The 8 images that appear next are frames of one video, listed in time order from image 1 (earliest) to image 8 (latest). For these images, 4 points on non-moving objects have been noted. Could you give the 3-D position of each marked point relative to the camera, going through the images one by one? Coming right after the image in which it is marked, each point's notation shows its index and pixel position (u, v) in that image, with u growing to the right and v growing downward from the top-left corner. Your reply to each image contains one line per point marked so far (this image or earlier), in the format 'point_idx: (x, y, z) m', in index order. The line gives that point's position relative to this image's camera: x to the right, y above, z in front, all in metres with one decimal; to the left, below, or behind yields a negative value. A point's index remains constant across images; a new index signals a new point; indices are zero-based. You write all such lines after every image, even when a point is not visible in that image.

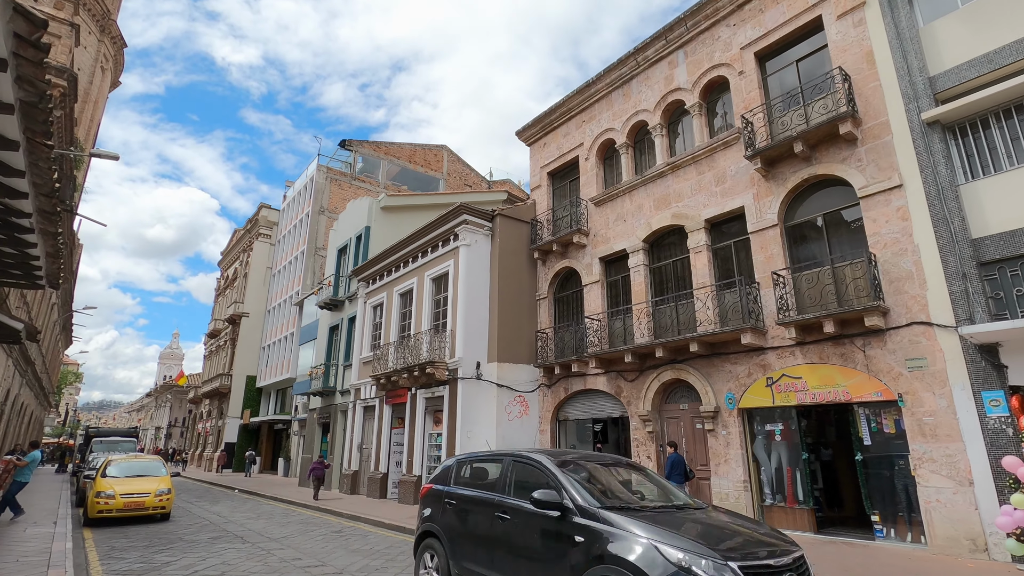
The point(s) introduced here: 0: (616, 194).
0: (+3.0, +2.7, +15.3) m
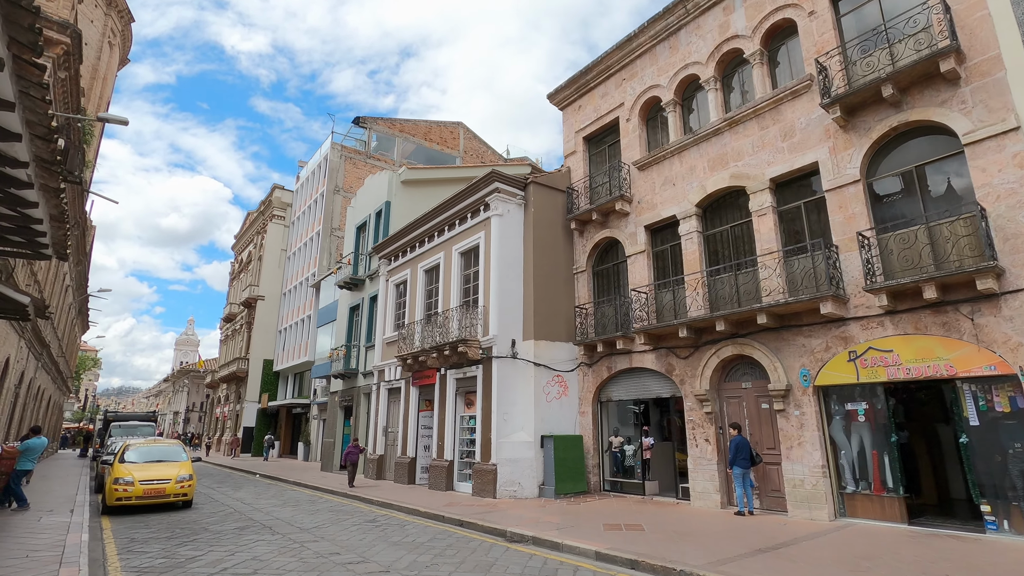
0: (+4.0, +3.5, +14.1) m
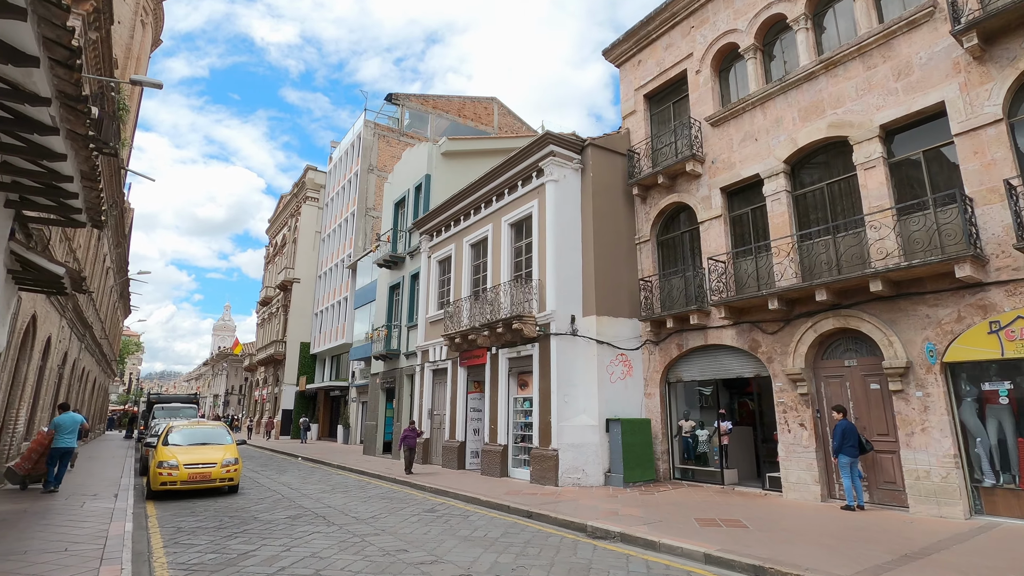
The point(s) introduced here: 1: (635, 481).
0: (+5.4, +4.2, +12.6) m
1: (+2.9, -4.5, +12.5) m
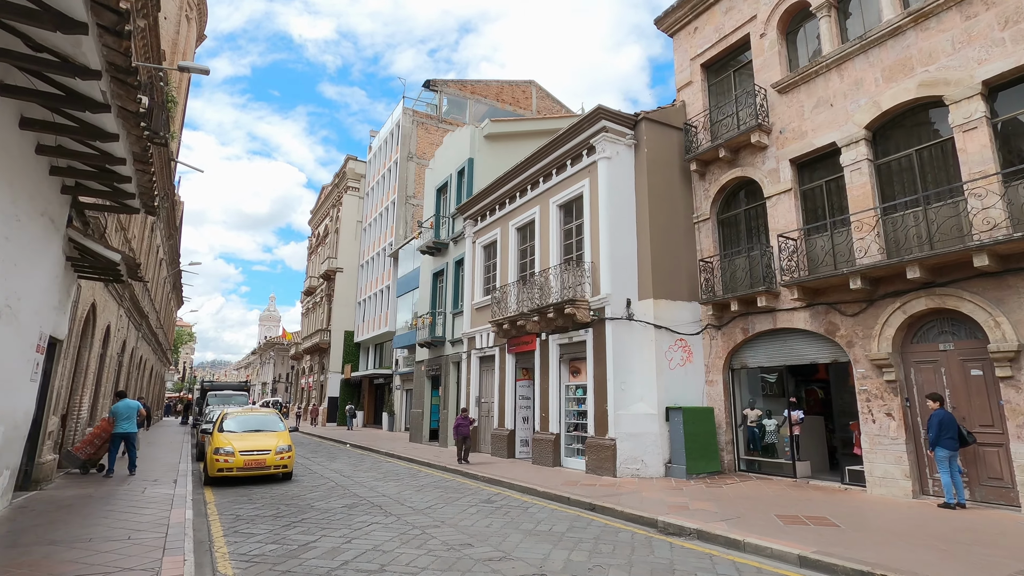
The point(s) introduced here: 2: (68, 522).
0: (+6.6, +4.7, +11.5) m
1: (+4.1, -4.1, +11.9) m
2: (-5.9, -3.1, +7.2) m
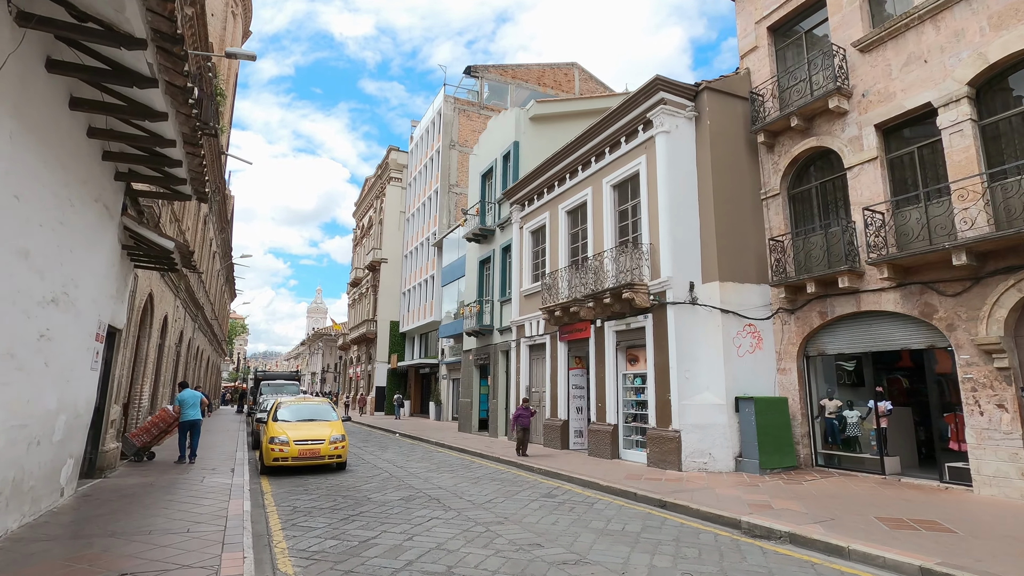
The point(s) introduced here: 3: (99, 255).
0: (+7.6, +5.1, +10.4) m
1: (+5.3, -3.7, +11.0) m
2: (-5.0, -3.0, +7.1) m
3: (-6.0, +0.5, +7.8) m
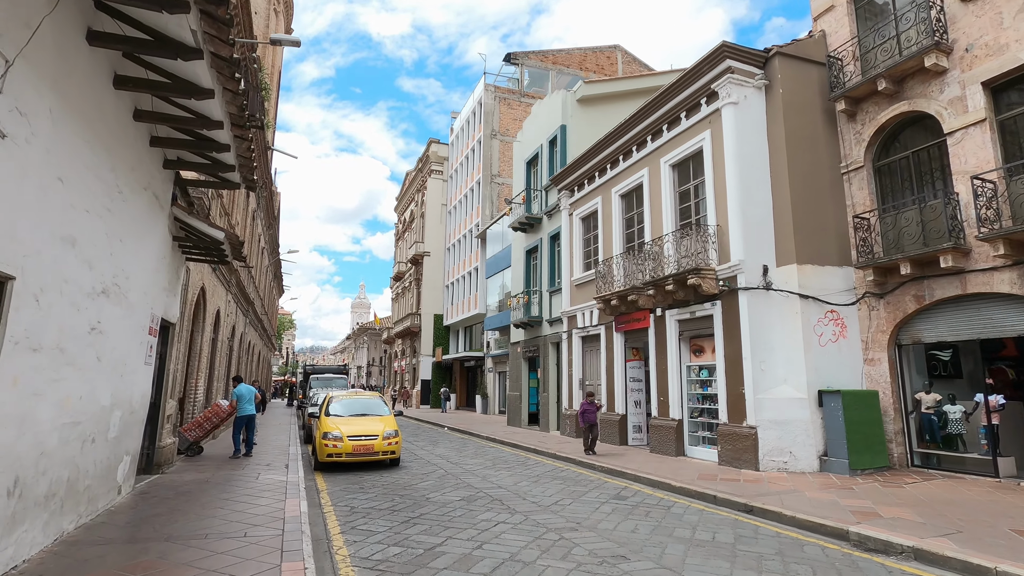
0: (+8.6, +5.5, +9.0) m
1: (+6.5, -3.4, +10.0) m
2: (-4.1, -2.8, +6.8) m
3: (-5.1, +0.6, +7.6) m
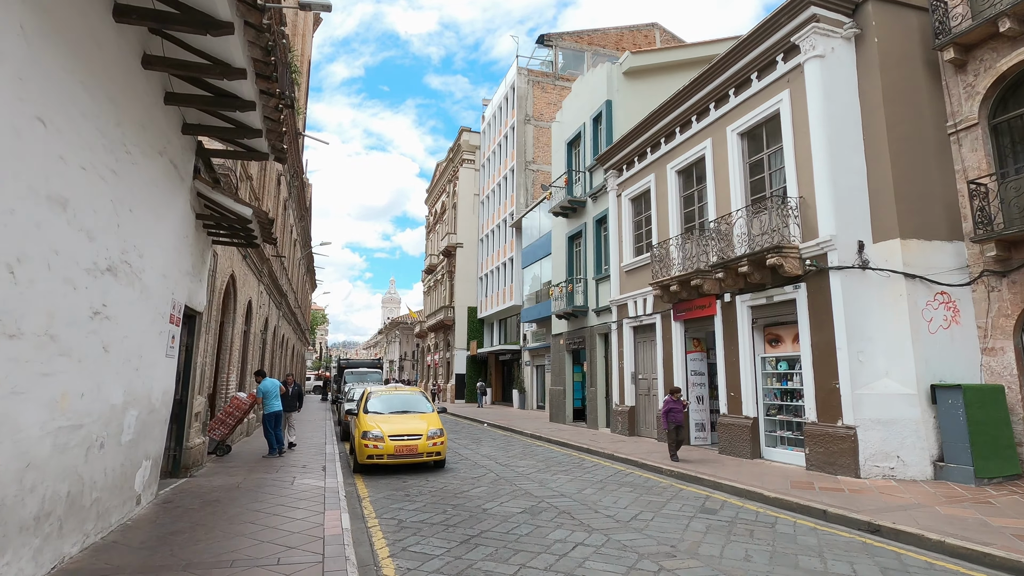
0: (+9.5, +5.9, +7.3) m
1: (+7.5, -3.0, +8.4) m
2: (-3.3, -2.6, +5.8) m
3: (-4.3, +0.8, +6.6) m
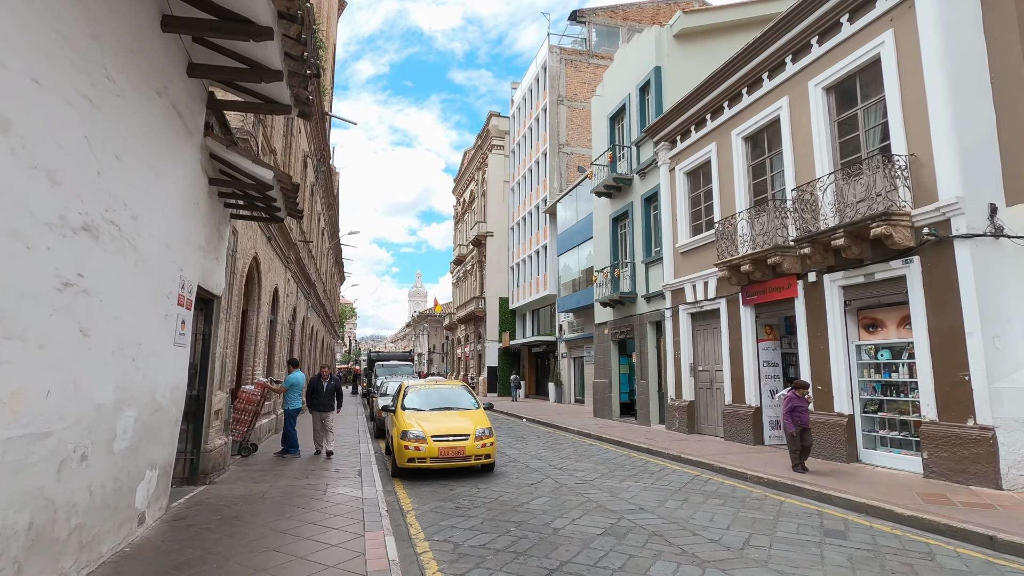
0: (+10.2, +6.3, +5.4) m
1: (+8.5, -2.6, +6.8) m
2: (-2.5, -2.3, +4.6) m
3: (-3.5, +1.1, +5.5) m
